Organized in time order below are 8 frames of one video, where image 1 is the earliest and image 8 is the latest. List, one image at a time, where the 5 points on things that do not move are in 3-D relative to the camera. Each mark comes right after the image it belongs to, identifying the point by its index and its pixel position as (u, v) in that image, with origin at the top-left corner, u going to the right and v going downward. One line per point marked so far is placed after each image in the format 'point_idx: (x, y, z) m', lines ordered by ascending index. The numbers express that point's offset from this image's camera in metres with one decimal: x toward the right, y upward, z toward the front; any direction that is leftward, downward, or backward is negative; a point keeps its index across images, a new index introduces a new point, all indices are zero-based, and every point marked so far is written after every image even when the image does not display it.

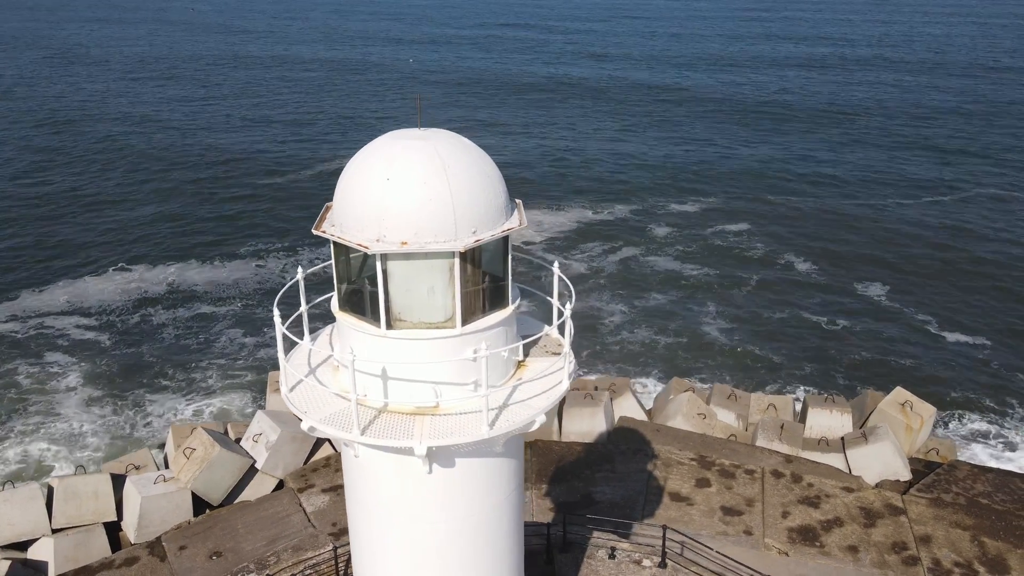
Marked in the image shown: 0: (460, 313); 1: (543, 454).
0: (-0.4, -0.2, +4.8) m
1: (+0.6, -3.4, +15.7) m
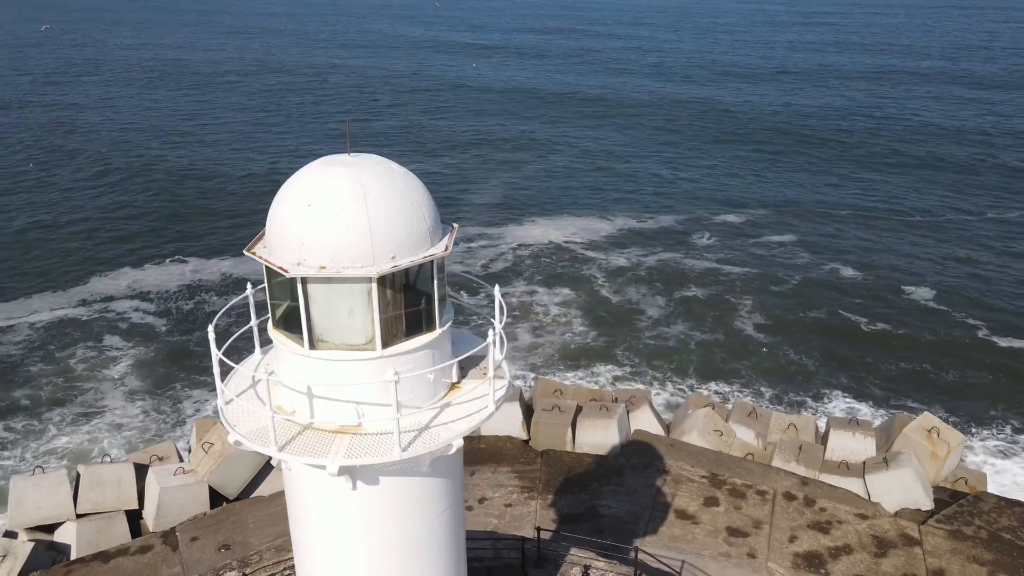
0: (-0.9, -0.3, +5.0) m
1: (+0.8, -3.6, +15.7) m
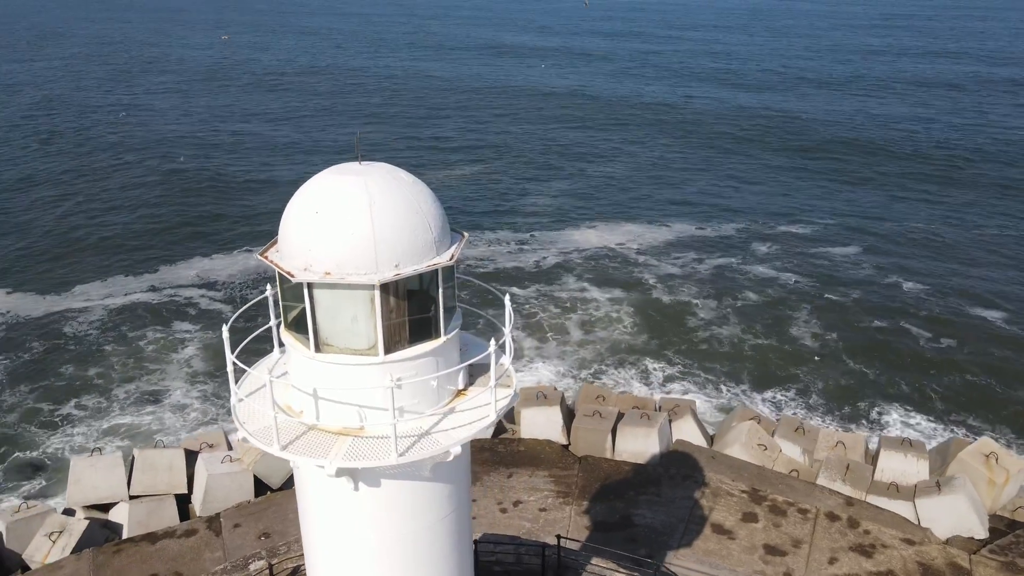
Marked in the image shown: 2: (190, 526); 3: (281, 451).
0: (-0.9, -0.4, +5.1) m
1: (+1.6, -3.7, +15.6) m
2: (-5.8, -4.3, +13.8) m
3: (-1.5, -1.1, +5.0) m
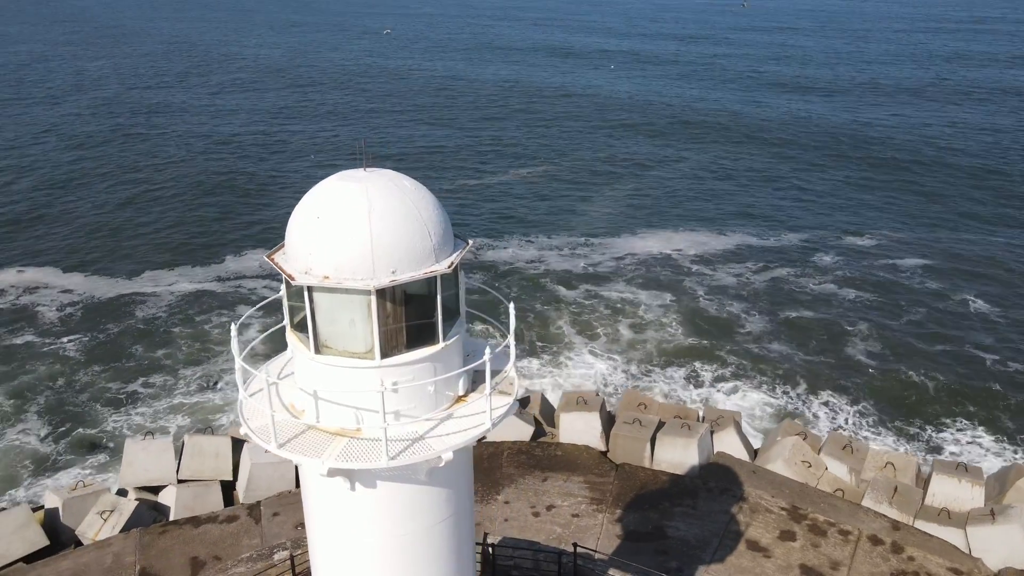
0: (-0.9, -0.4, +5.1) m
1: (+2.3, -3.8, +15.5) m
2: (-5.2, -4.2, +14.3) m
3: (-1.6, -1.1, +5.1) m
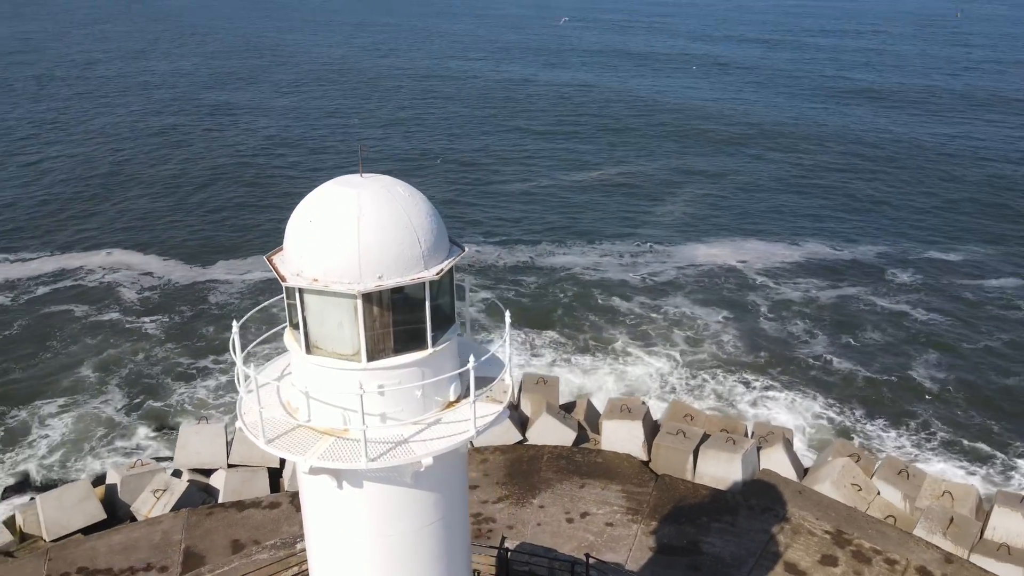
0: (-1.0, -0.4, +5.2) m
1: (+3.1, -4.0, +15.2) m
2: (-4.6, -4.0, +14.7) m
3: (-1.7, -1.1, +5.3) m
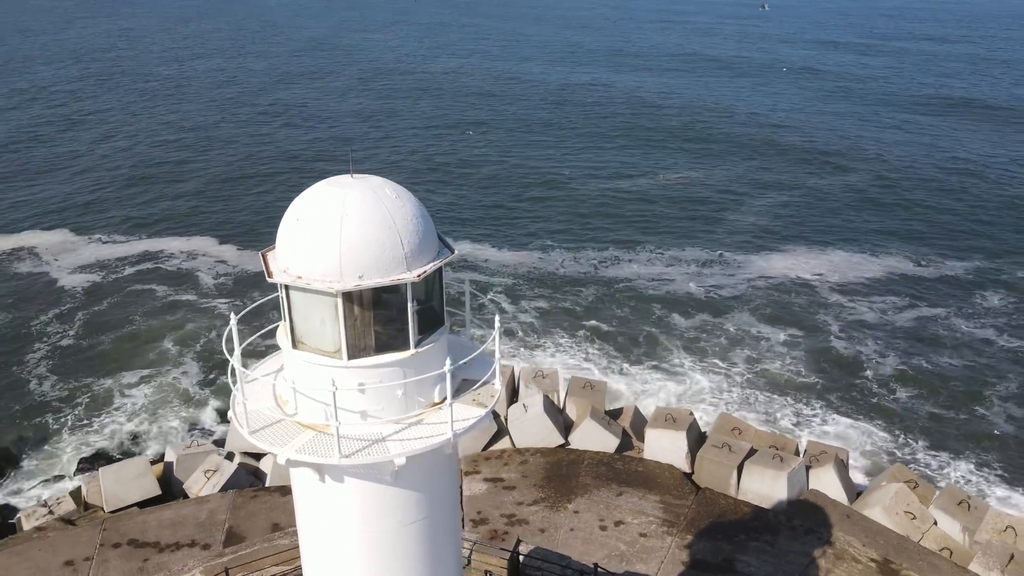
0: (-1.2, -0.4, +5.3) m
1: (+3.8, -4.2, +14.9) m
2: (-3.9, -3.9, +15.1) m
3: (-1.9, -1.0, +5.5) m
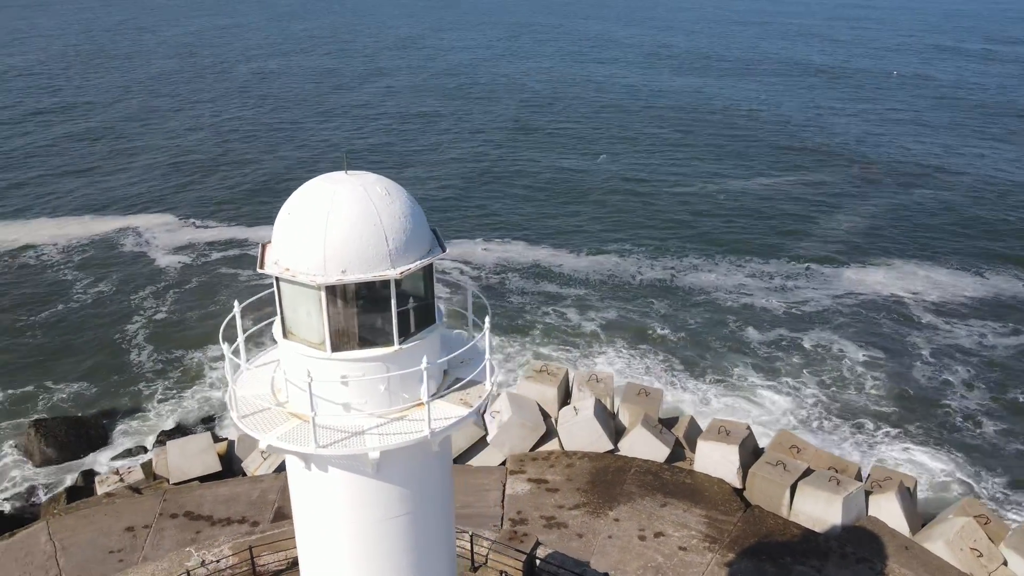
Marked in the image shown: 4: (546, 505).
0: (-1.3, -0.4, +5.4) m
1: (+4.5, -4.4, +14.4) m
2: (-3.0, -3.7, +15.5) m
3: (-2.0, -1.0, +5.6) m
4: (+0.7, -4.2, +14.8) m
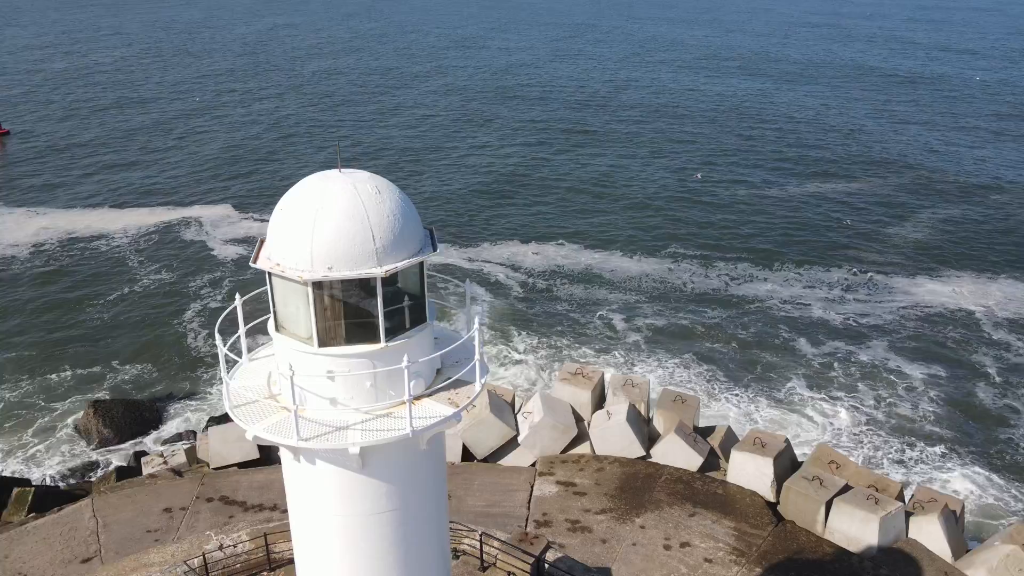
0: (-1.4, -0.3, +5.5) m
1: (+5.0, -4.5, +14.0) m
2: (-2.5, -3.7, +15.7) m
3: (-2.1, -0.9, +5.8) m
4: (+1.2, -4.3, +14.8) m
